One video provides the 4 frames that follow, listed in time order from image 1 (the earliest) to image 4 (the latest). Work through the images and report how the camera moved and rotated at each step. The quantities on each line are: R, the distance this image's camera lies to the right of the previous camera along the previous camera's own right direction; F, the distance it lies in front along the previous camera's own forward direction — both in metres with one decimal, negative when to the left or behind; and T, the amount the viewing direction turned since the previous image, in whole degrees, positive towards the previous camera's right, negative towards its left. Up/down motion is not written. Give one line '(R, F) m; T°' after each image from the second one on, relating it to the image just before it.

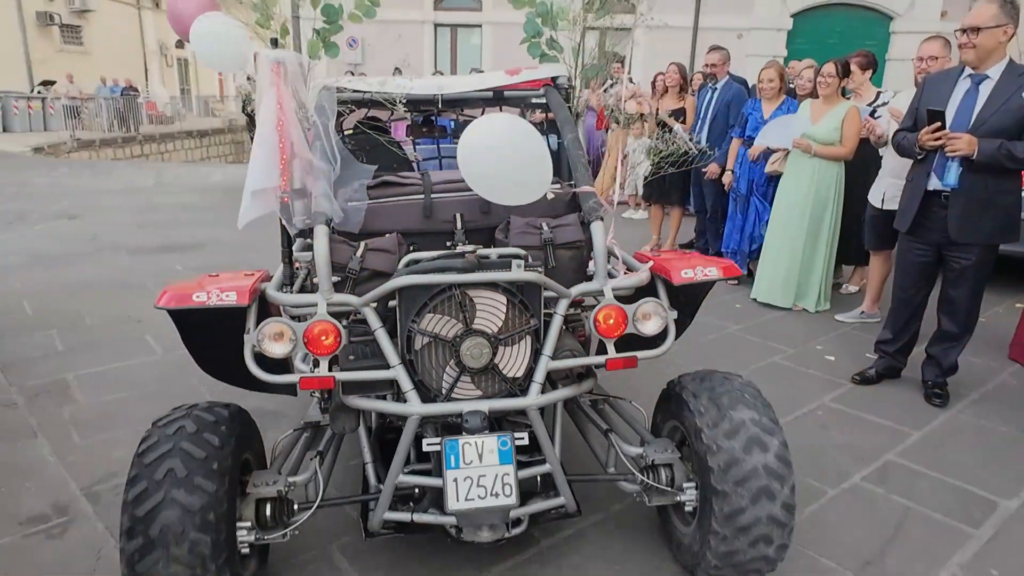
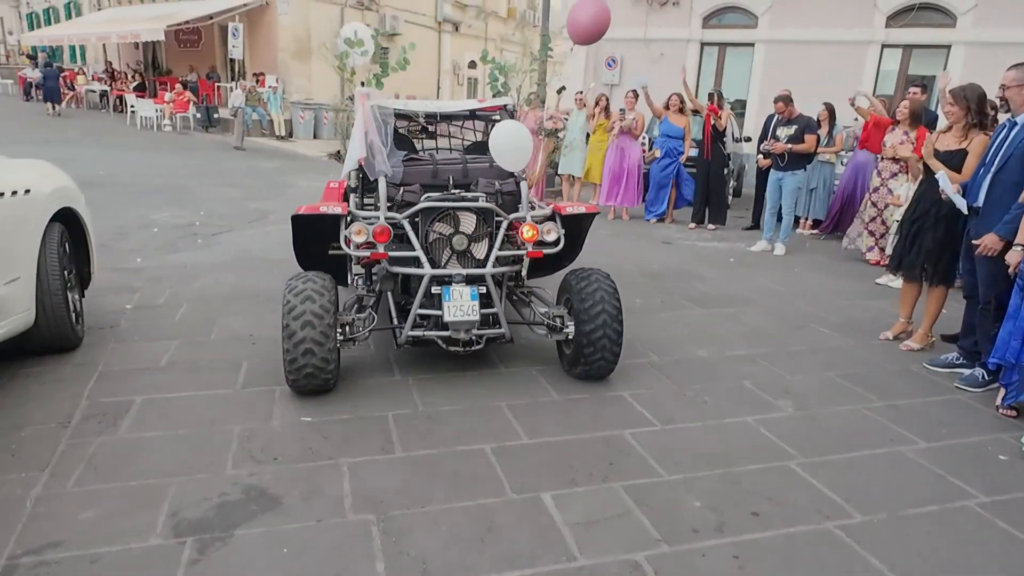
(+0.6, +1.1) m; -22°
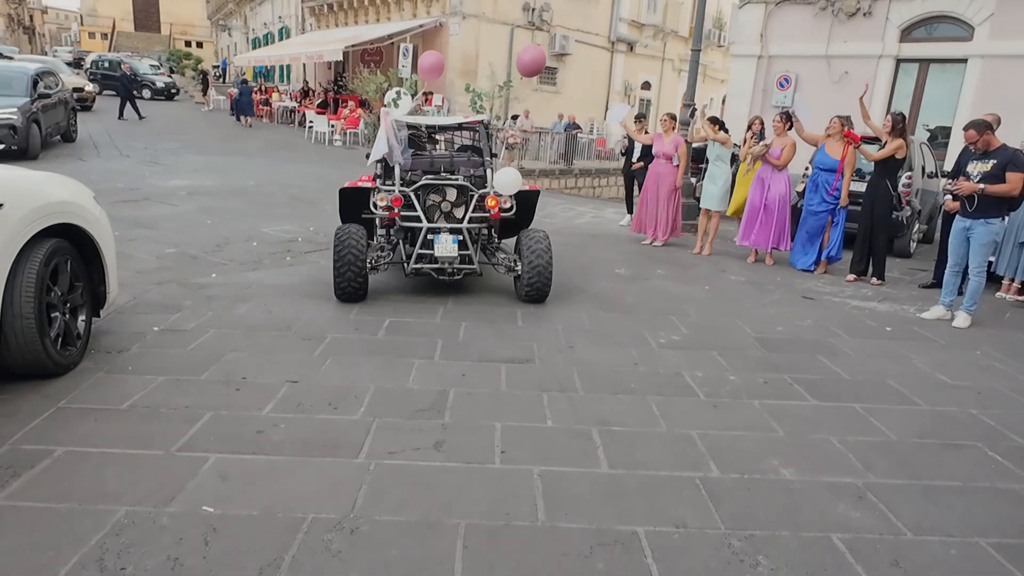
(+0.7, +1.0) m; -14°
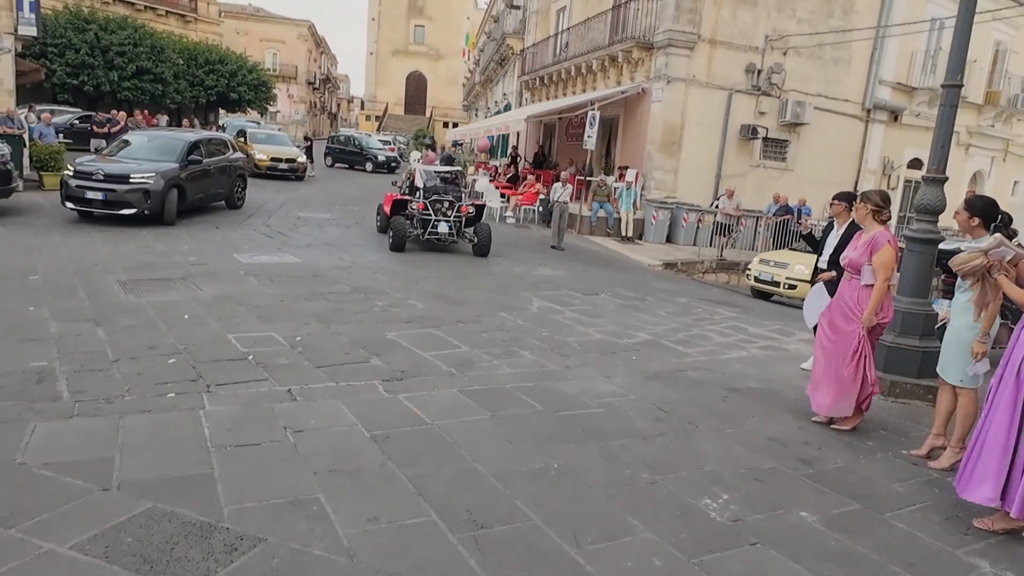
(+1.3, +3.5) m; -20°
